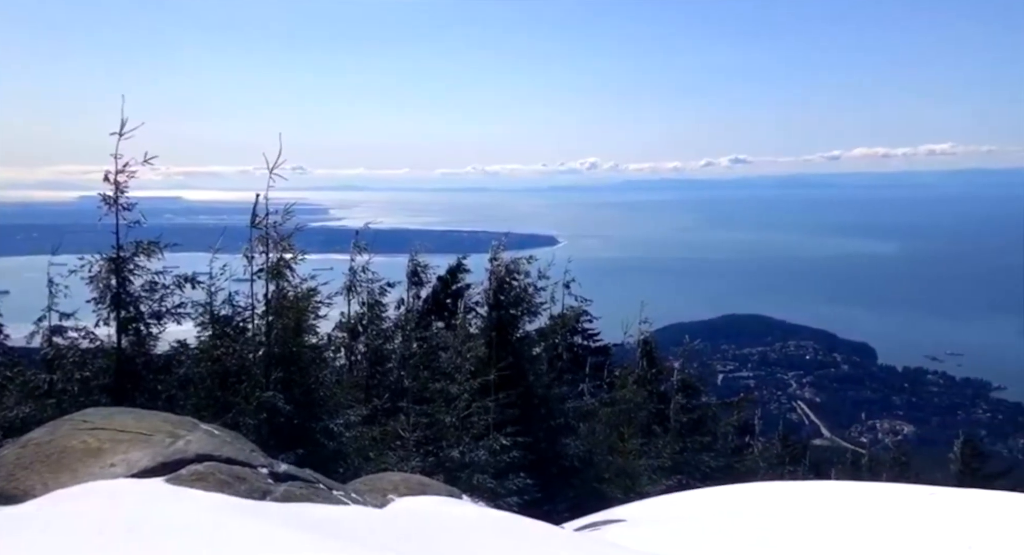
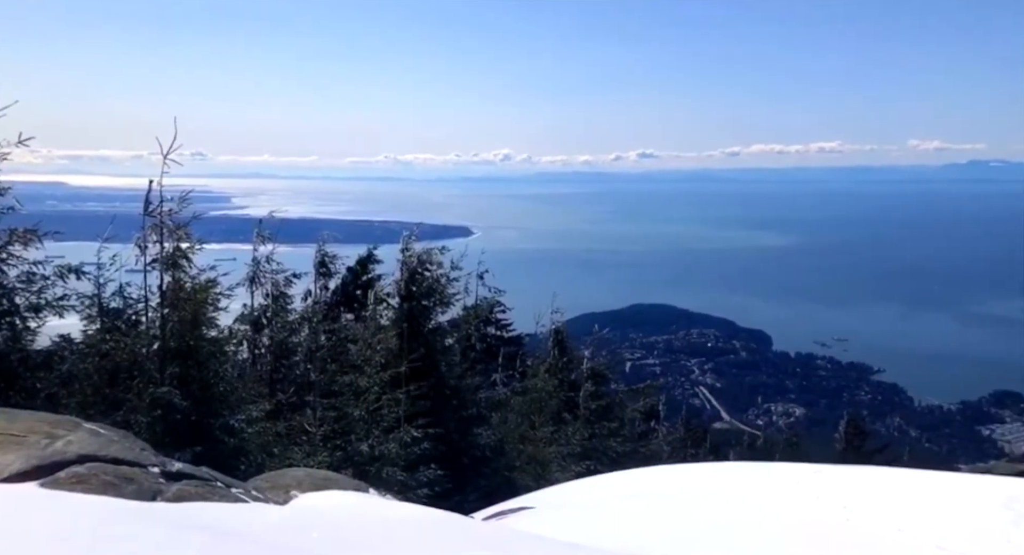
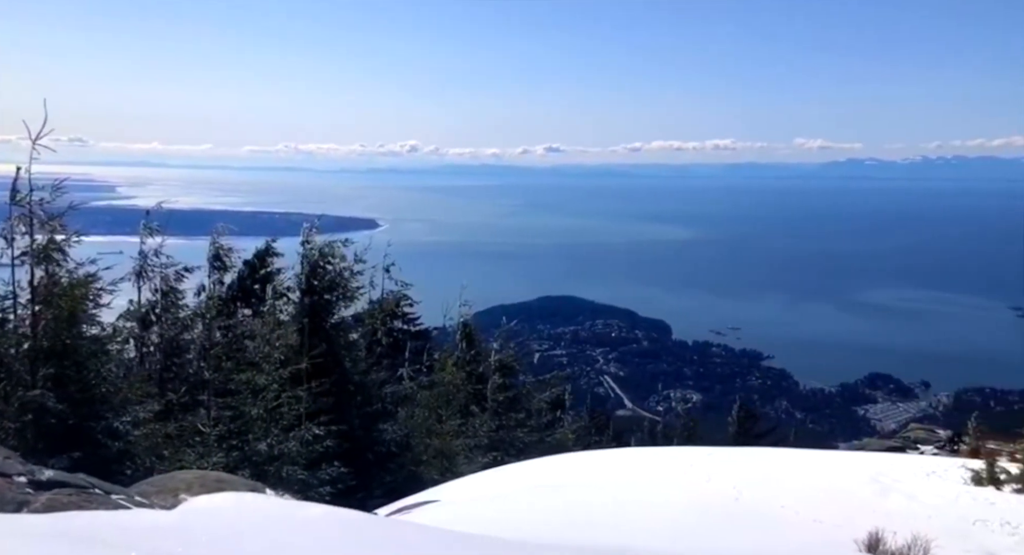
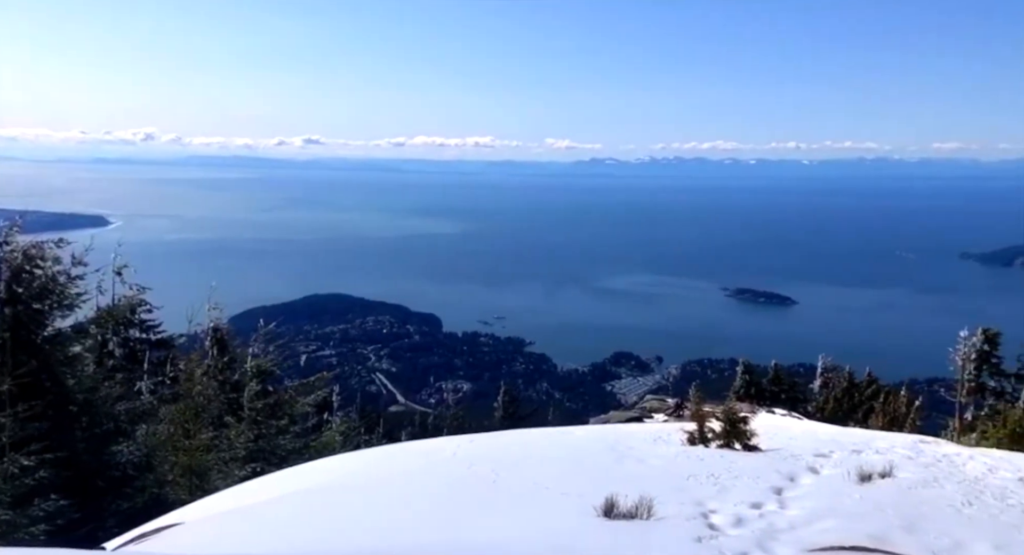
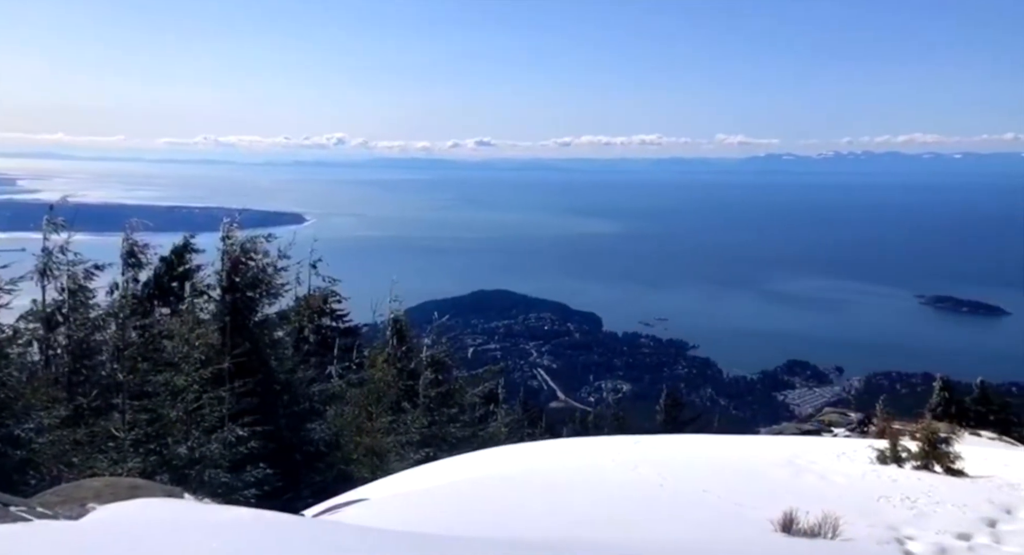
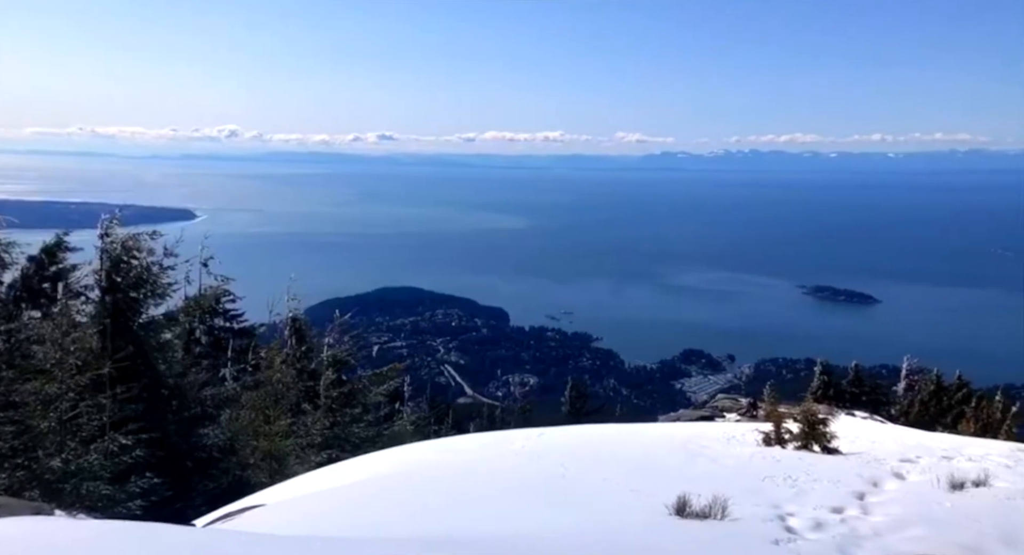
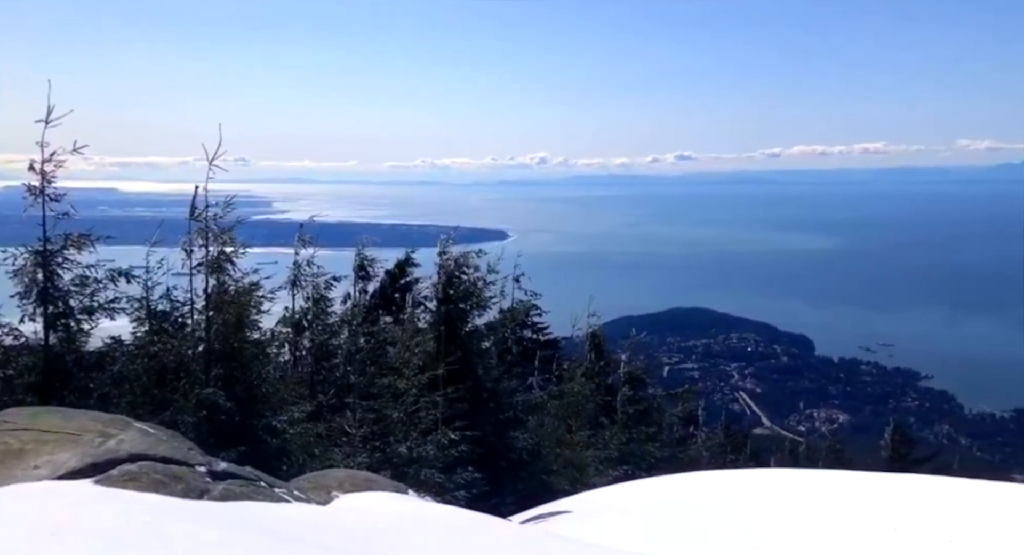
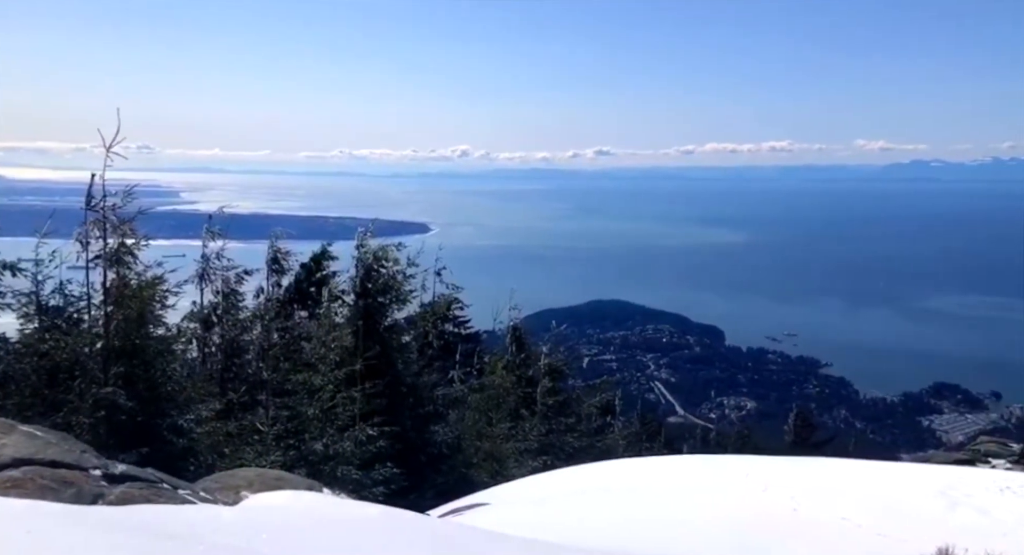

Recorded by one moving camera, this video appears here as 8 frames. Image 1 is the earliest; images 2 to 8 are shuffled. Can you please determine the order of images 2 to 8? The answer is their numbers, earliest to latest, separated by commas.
7, 2, 8, 3, 5, 6, 4
